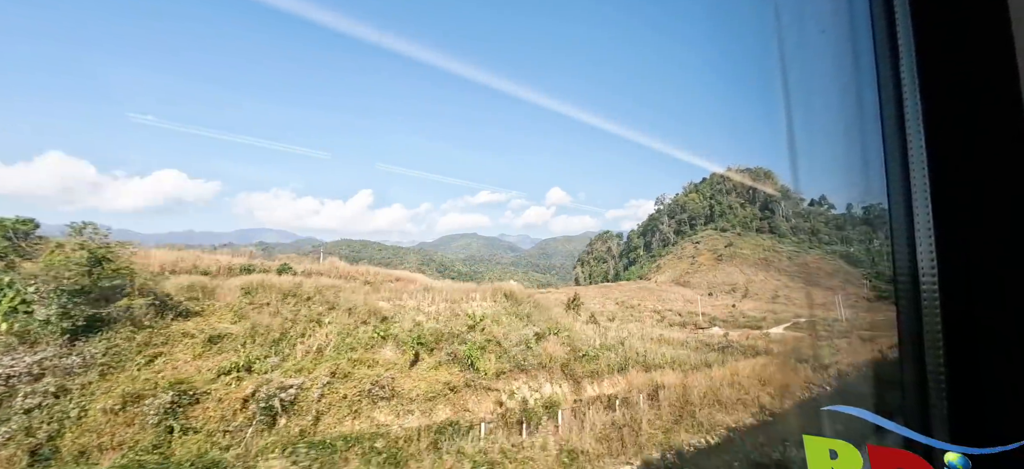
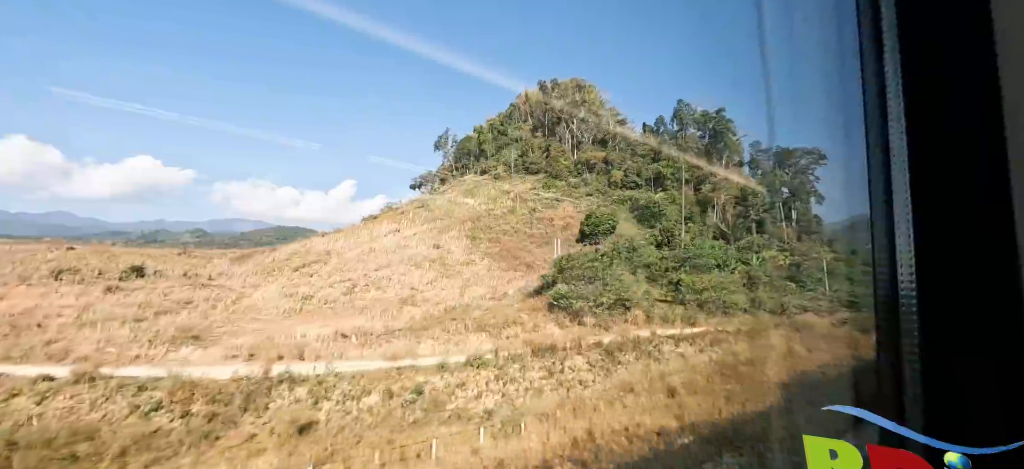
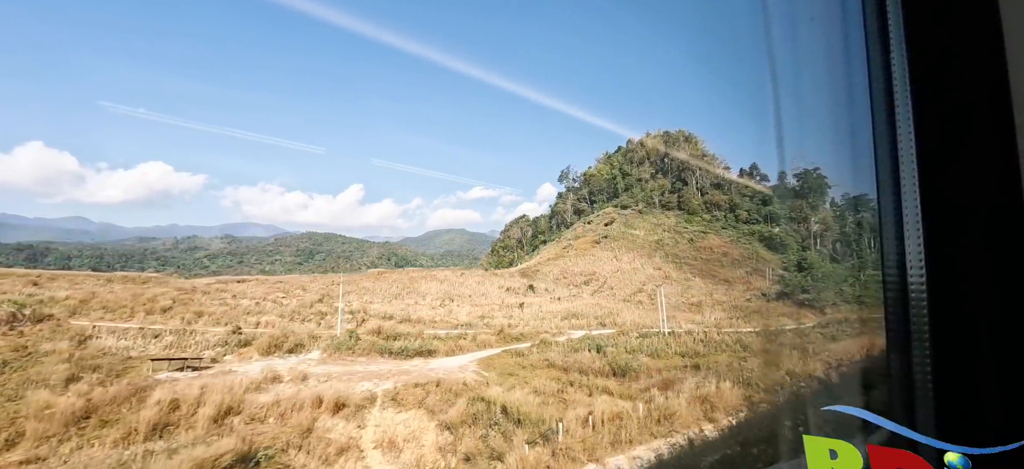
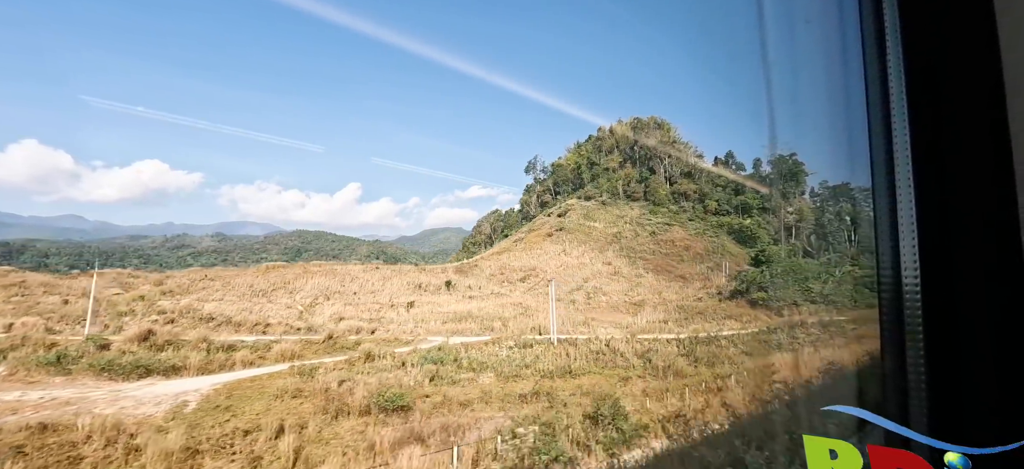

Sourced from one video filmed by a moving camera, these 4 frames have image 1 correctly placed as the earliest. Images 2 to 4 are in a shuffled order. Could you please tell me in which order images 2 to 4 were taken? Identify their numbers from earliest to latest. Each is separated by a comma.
3, 4, 2
